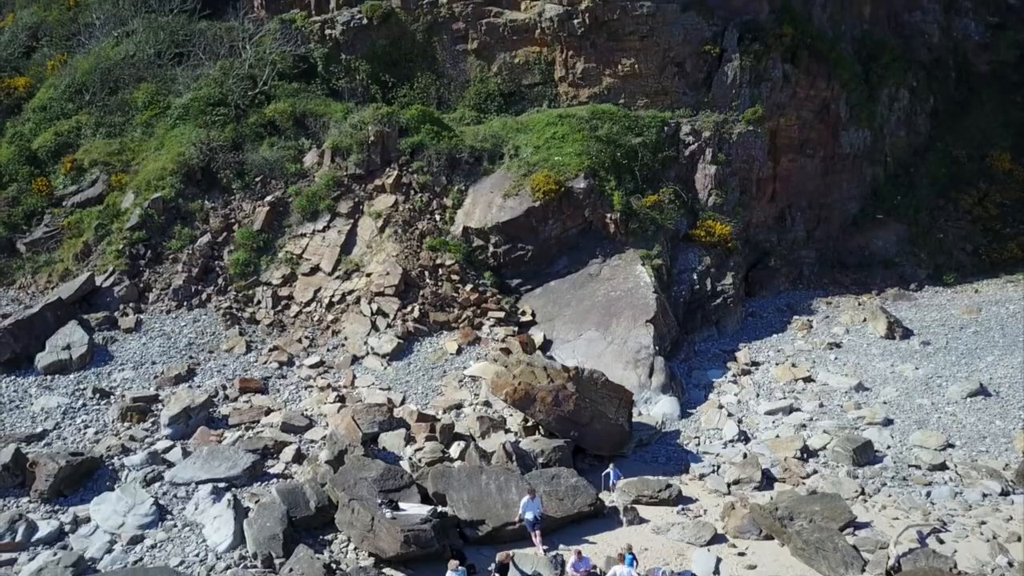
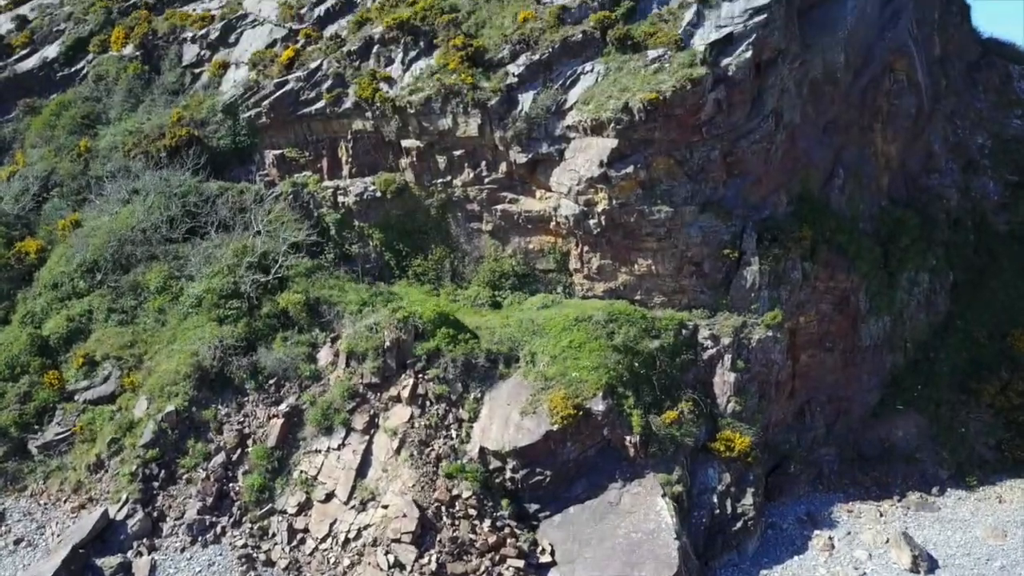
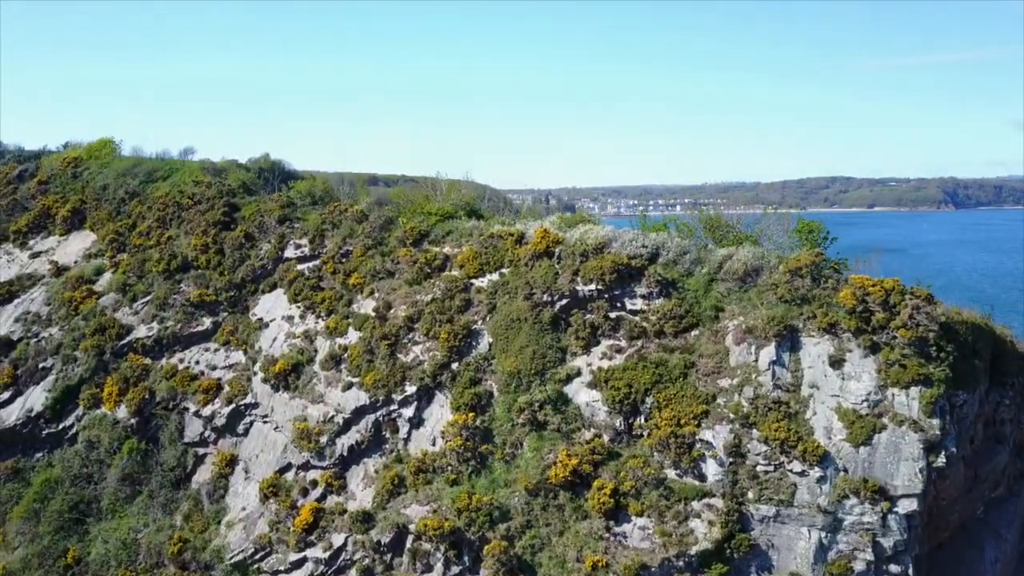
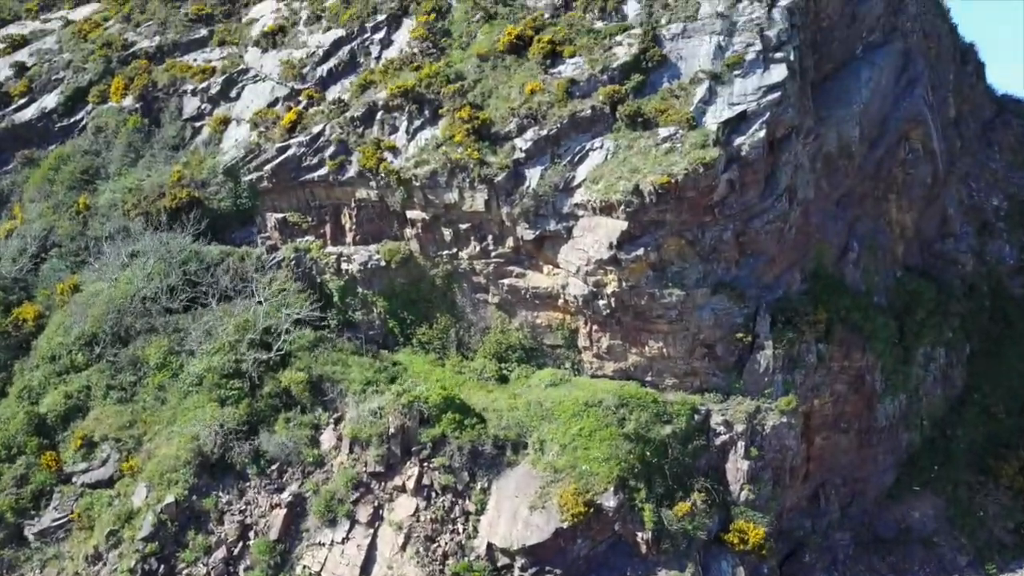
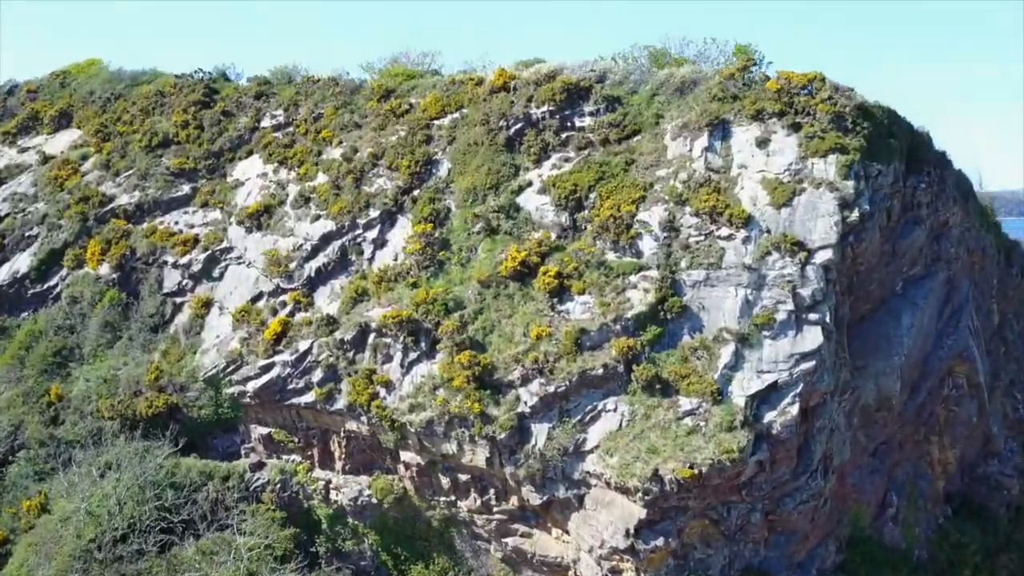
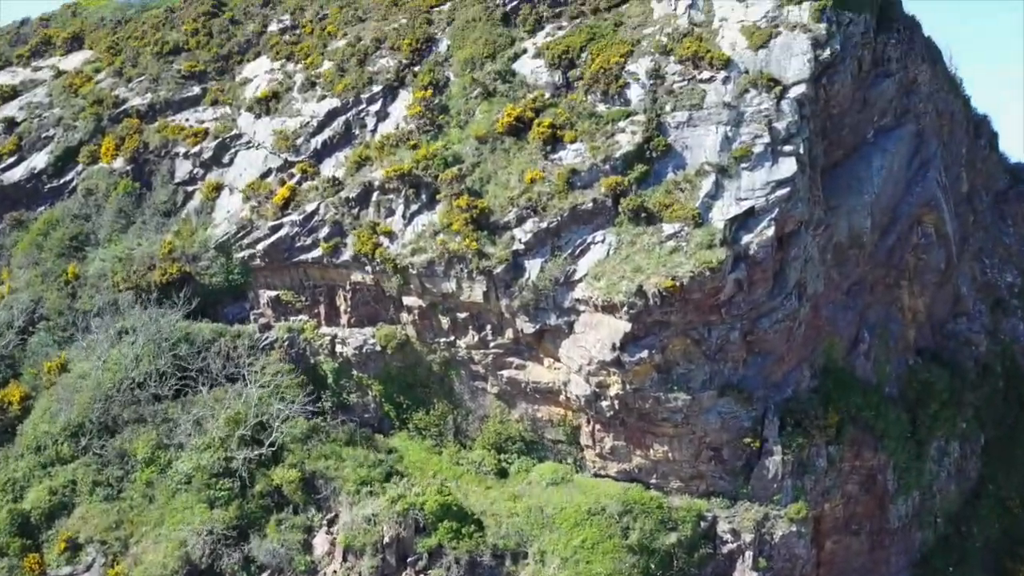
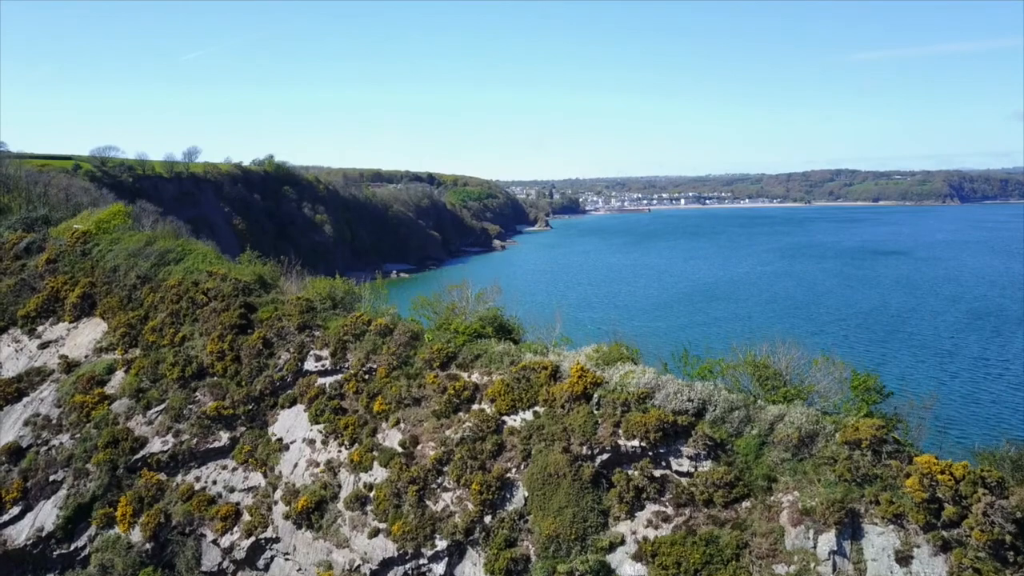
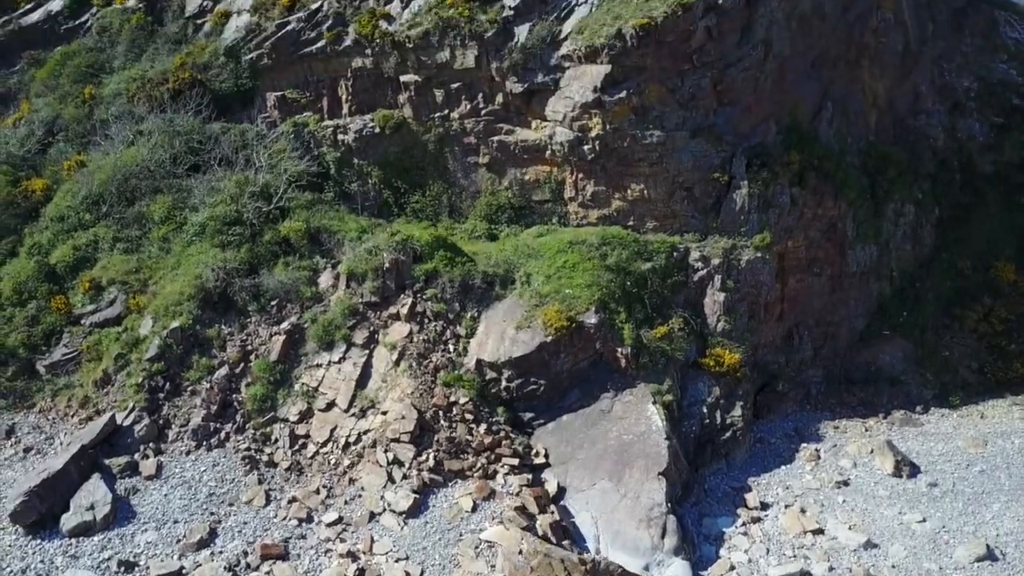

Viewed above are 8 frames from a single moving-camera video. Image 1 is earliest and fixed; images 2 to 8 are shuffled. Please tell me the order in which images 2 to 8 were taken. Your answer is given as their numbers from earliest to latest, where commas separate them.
8, 2, 4, 6, 5, 3, 7
